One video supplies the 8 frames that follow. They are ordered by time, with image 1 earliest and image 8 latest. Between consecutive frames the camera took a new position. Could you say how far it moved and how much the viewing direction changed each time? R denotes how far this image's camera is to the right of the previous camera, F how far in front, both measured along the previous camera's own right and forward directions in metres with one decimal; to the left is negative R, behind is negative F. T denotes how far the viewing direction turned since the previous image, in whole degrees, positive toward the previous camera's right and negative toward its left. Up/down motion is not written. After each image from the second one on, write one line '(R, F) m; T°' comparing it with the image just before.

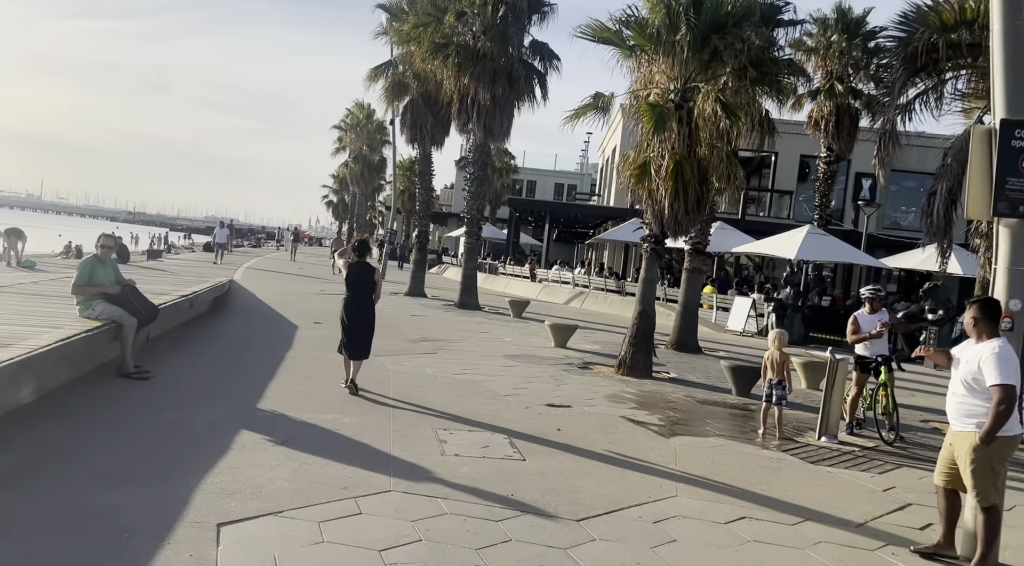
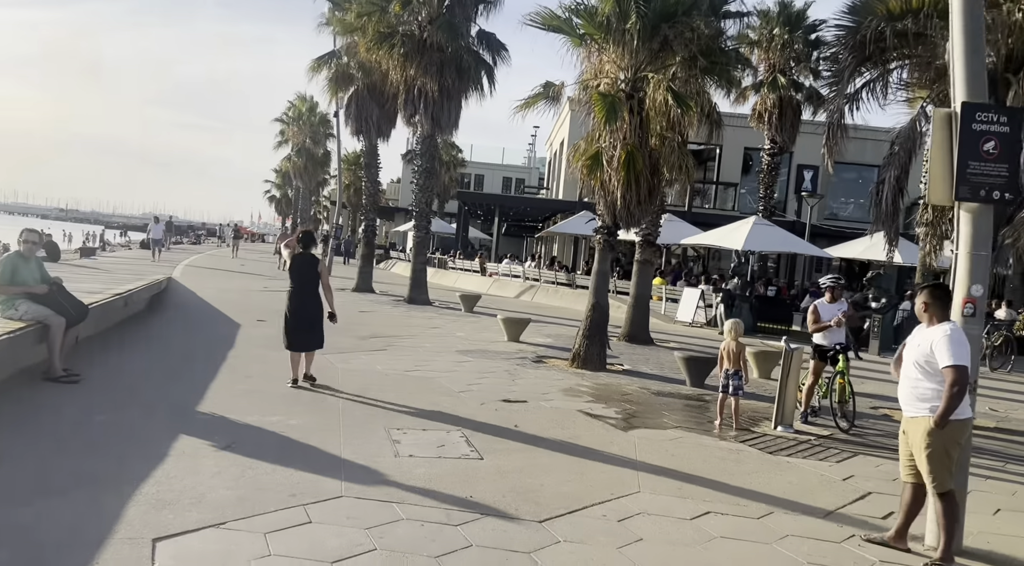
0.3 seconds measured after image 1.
(0.0, +0.2) m; +4°
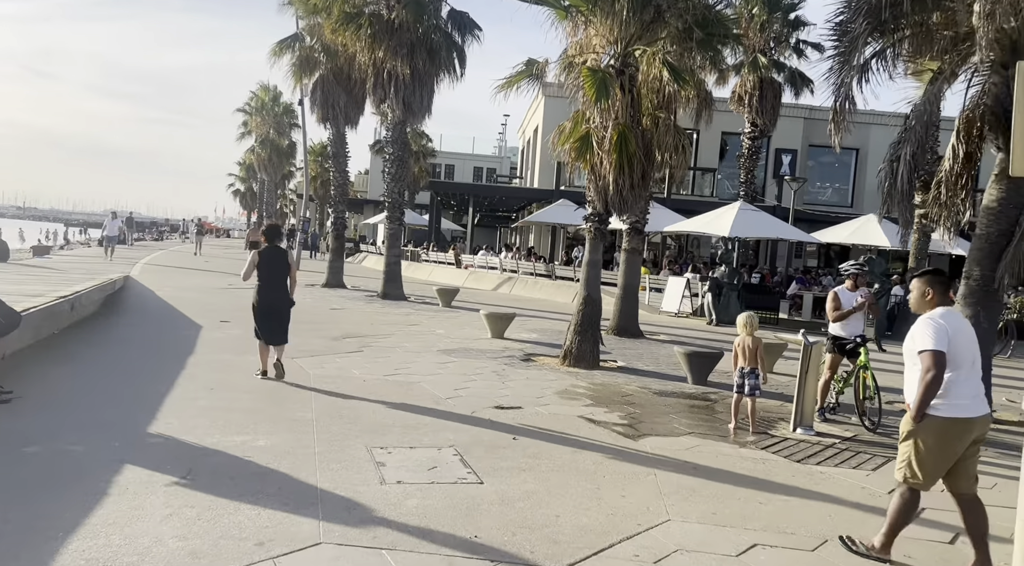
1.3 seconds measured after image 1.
(-0.2, +0.9) m; +2°
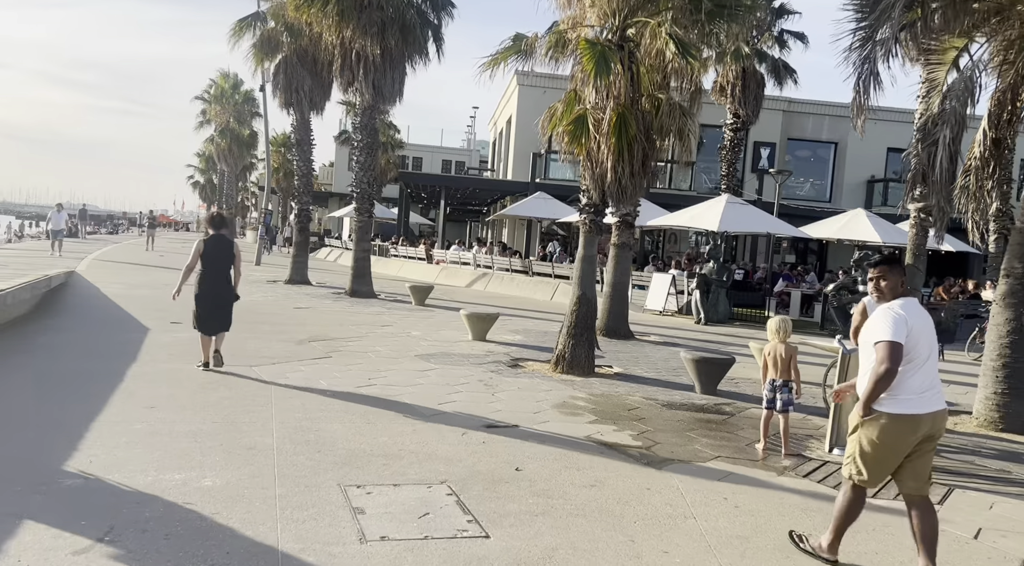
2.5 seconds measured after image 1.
(-0.2, +1.1) m; +2°
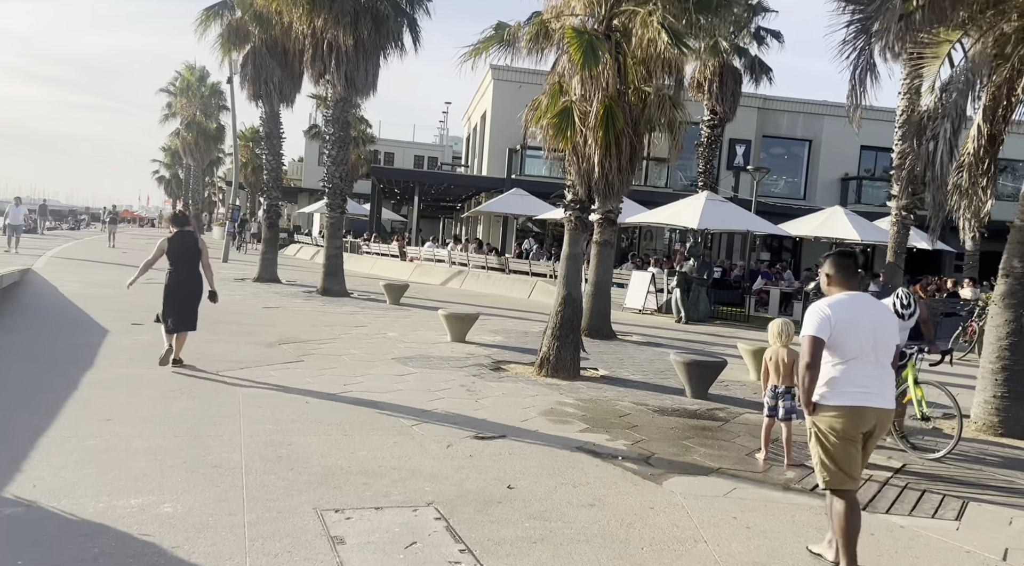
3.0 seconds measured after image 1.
(-0.1, +0.4) m; +2°
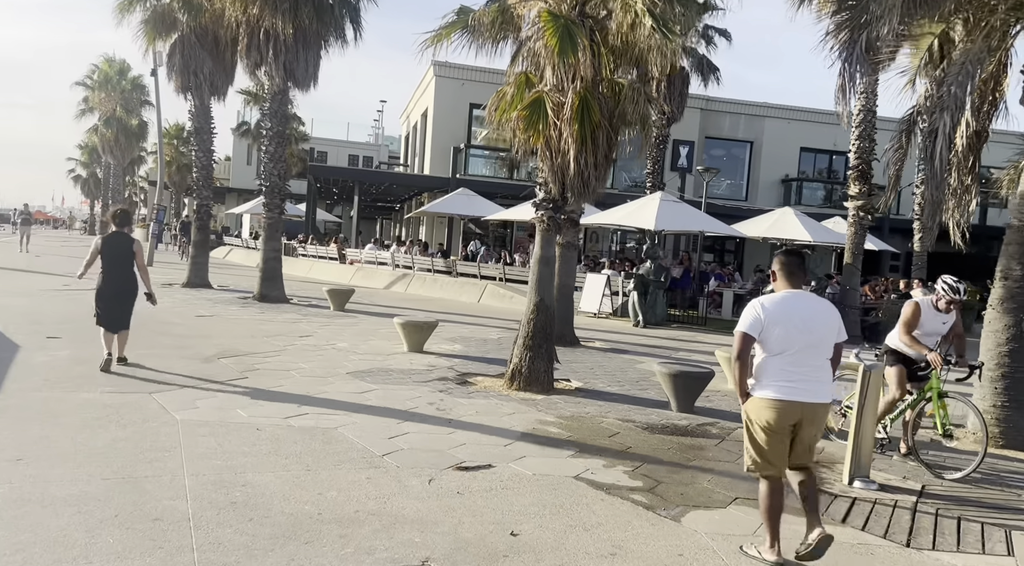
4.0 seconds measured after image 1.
(-0.4, +0.8) m; +5°
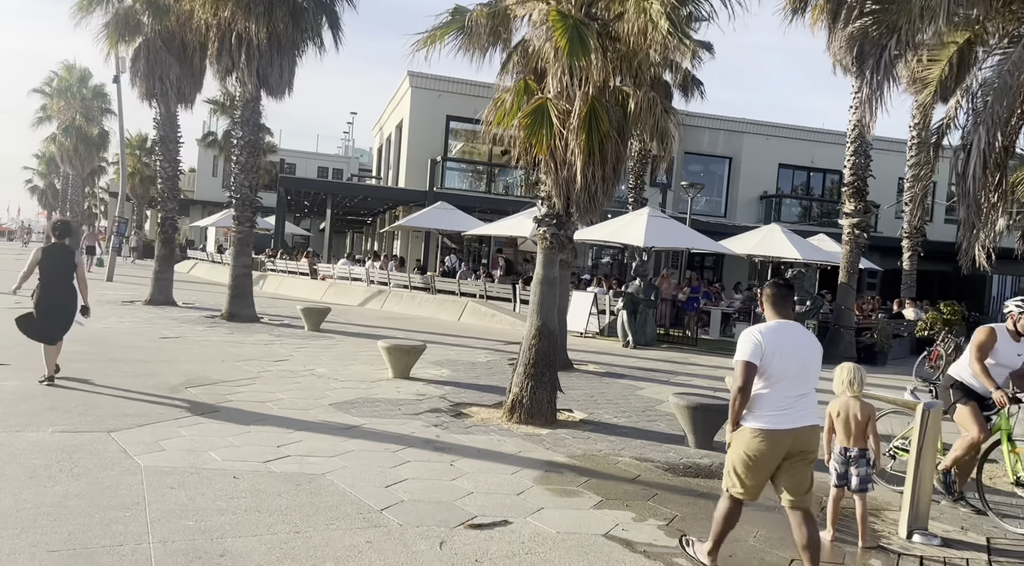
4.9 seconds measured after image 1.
(-0.3, +0.7) m; +2°
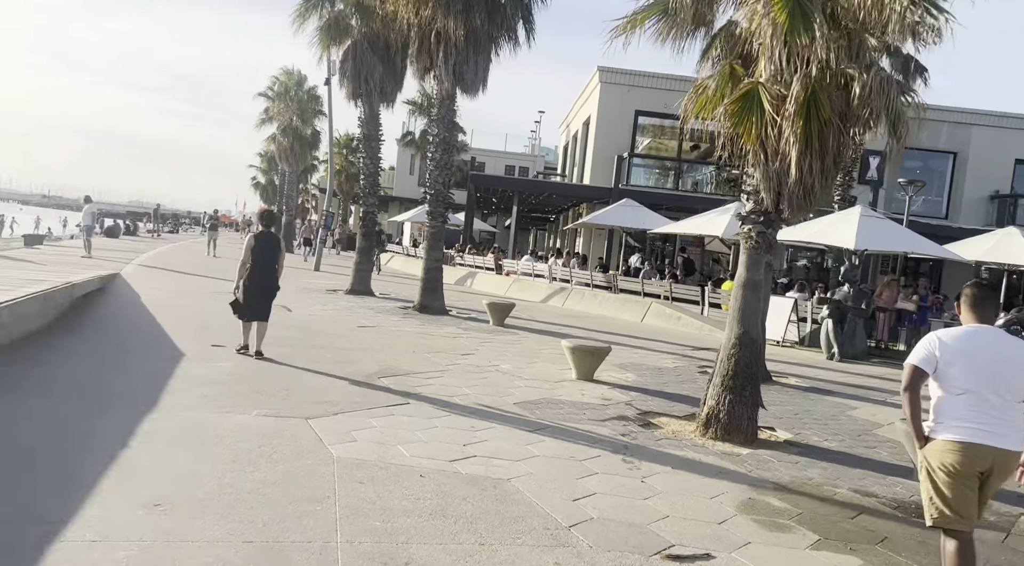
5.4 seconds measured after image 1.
(-0.1, +0.4) m; -13°
